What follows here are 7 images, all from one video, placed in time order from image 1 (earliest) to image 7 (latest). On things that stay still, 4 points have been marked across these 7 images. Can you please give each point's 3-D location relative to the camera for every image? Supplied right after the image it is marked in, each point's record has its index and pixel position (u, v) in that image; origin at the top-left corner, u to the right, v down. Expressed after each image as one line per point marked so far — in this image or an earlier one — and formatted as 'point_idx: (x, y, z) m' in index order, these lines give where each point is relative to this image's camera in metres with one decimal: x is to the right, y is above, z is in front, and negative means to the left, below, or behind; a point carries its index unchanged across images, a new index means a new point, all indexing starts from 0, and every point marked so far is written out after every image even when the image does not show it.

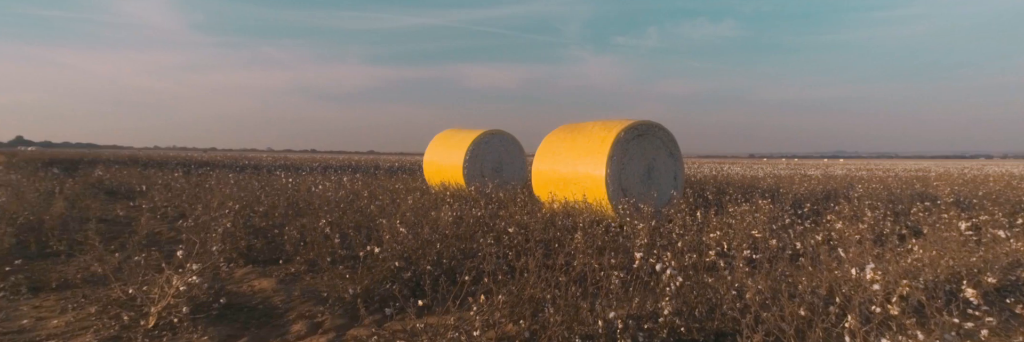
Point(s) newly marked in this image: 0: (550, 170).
0: (+0.7, 0.0, +8.1) m
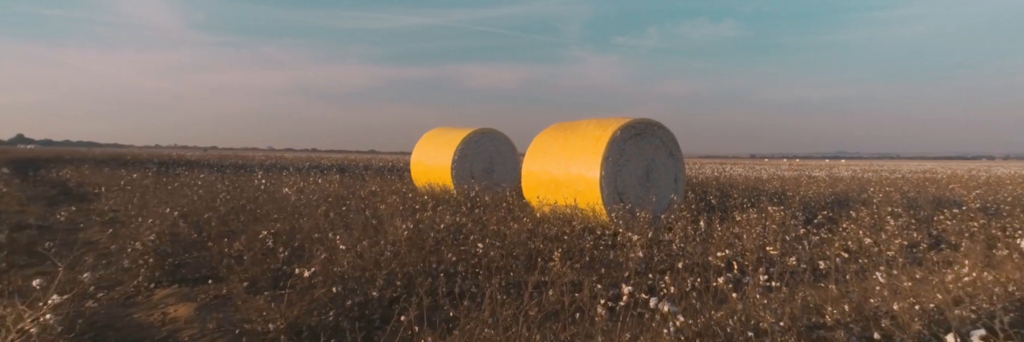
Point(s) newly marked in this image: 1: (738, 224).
0: (+0.5, 0.0, +7.5) m
1: (+2.7, -0.6, +5.4) m
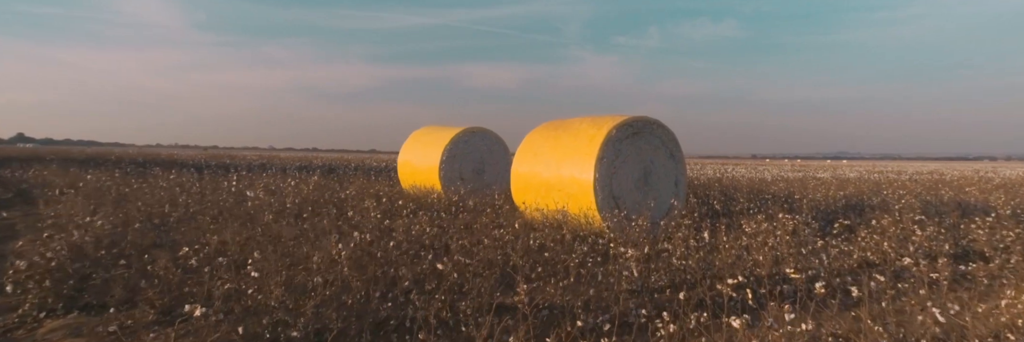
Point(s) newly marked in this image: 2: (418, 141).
0: (+0.3, 0.0, +7.0) m
1: (+2.5, -0.7, +4.9) m
2: (-2.3, +0.7, +10.9) m
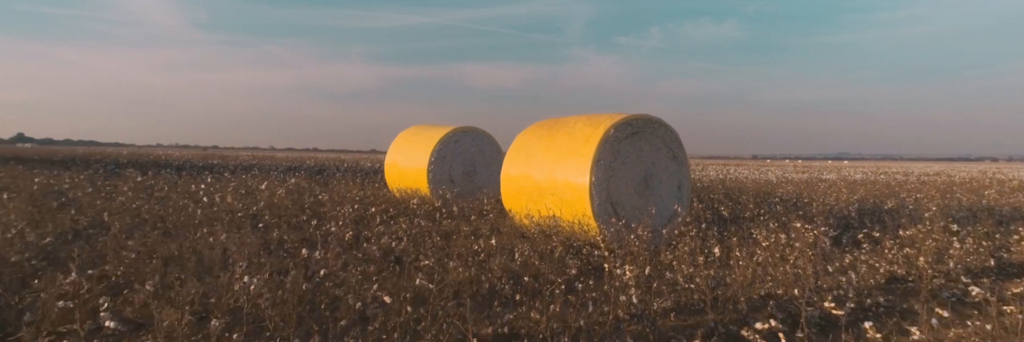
0: (+0.1, -0.1, +6.4) m
1: (+2.3, -0.7, +4.3) m
2: (-2.4, +0.7, +10.3) m
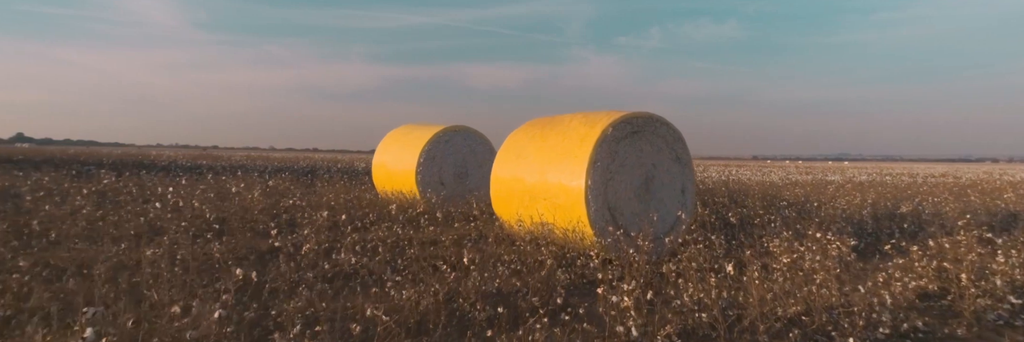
0: (0.0, -0.1, +5.9) m
1: (+2.2, -0.7, +3.8) m
2: (-2.5, +0.6, +9.9) m
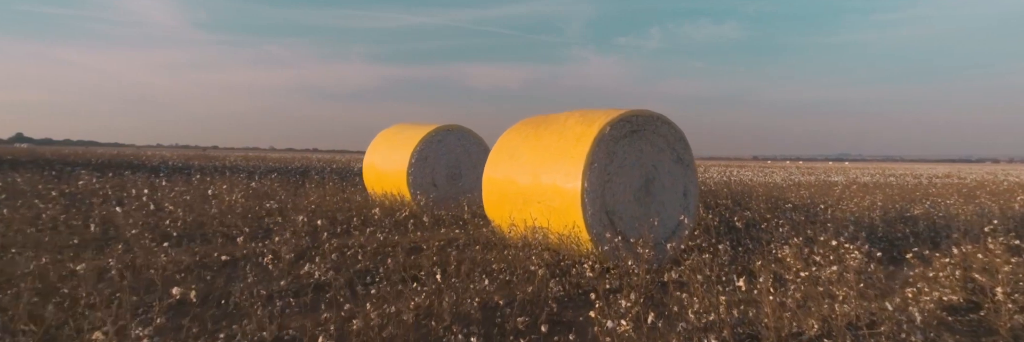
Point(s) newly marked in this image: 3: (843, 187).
0: (-0.1, -0.1, +5.6) m
1: (+2.1, -0.8, +3.5) m
2: (-2.6, +0.6, +9.5) m
3: (+9.2, -0.4, +12.8) m
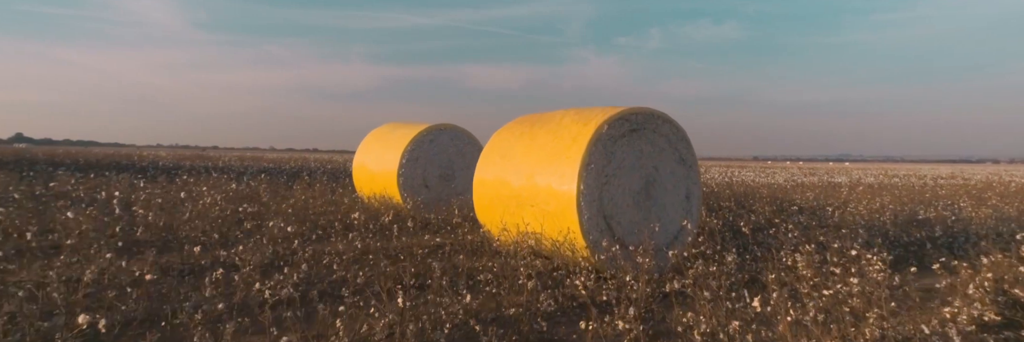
0: (-0.2, -0.1, +5.3) m
1: (+2.0, -0.8, +3.2) m
2: (-2.7, +0.6, +9.2) m
3: (+9.1, -0.5, +12.5) m
